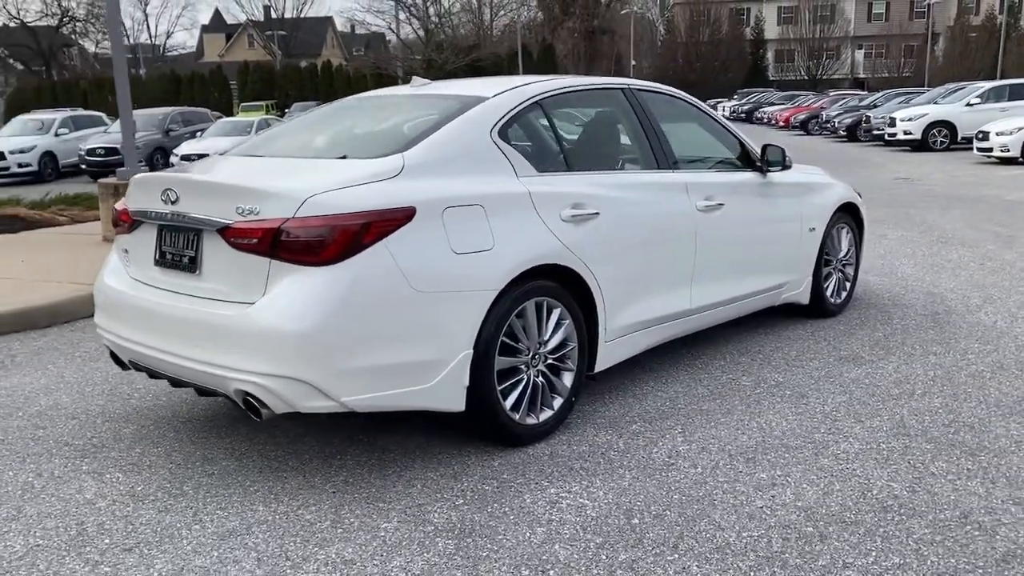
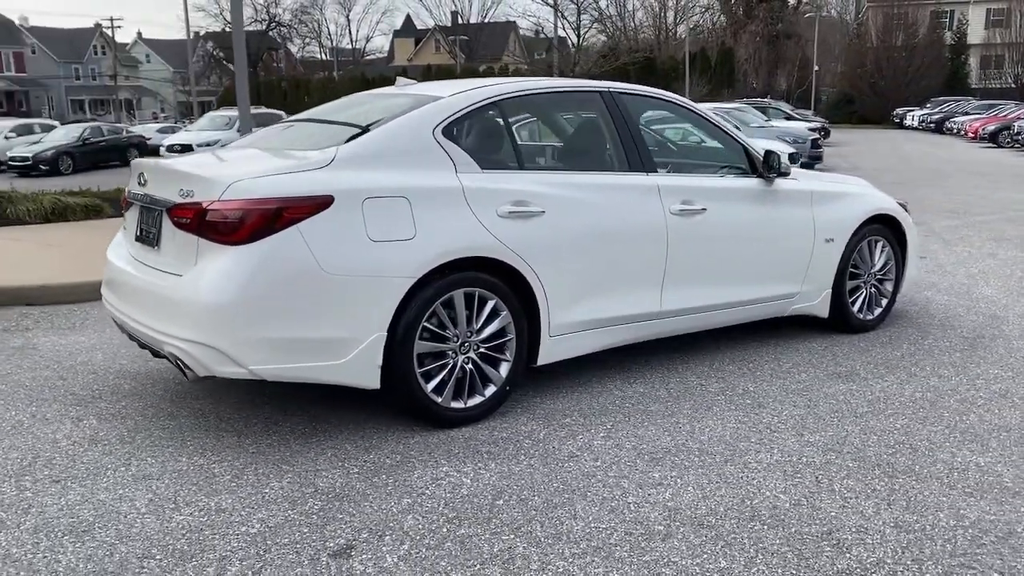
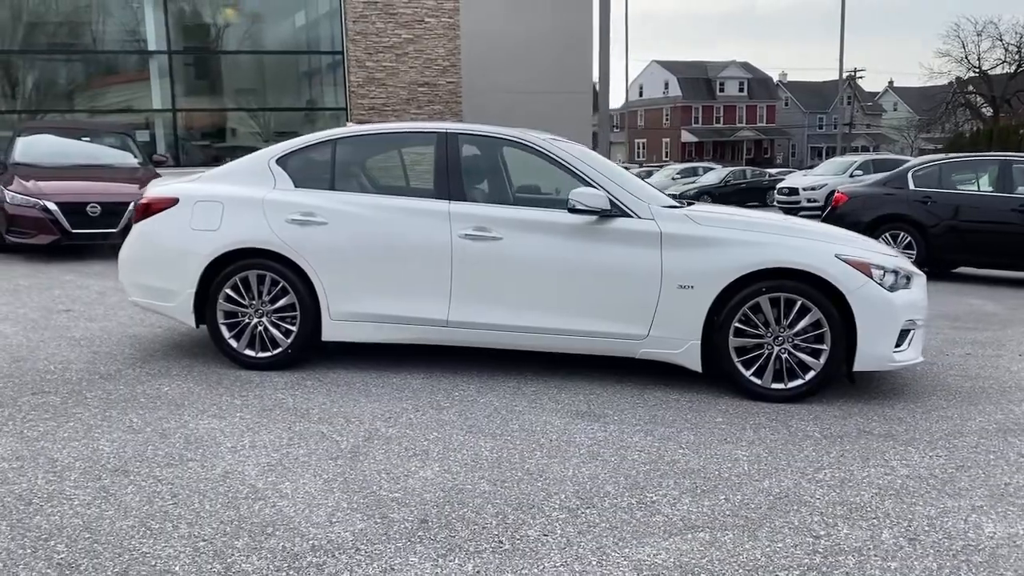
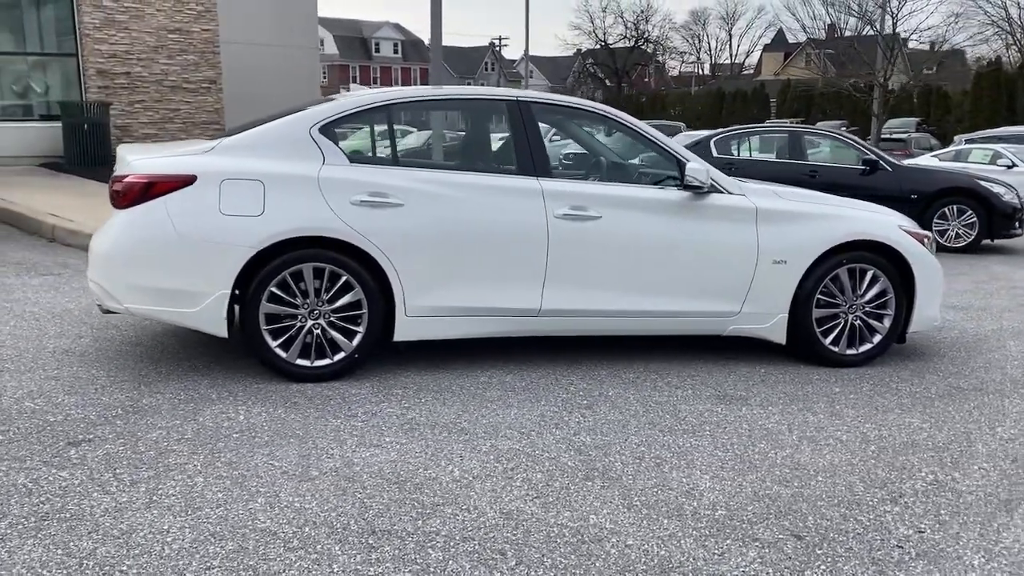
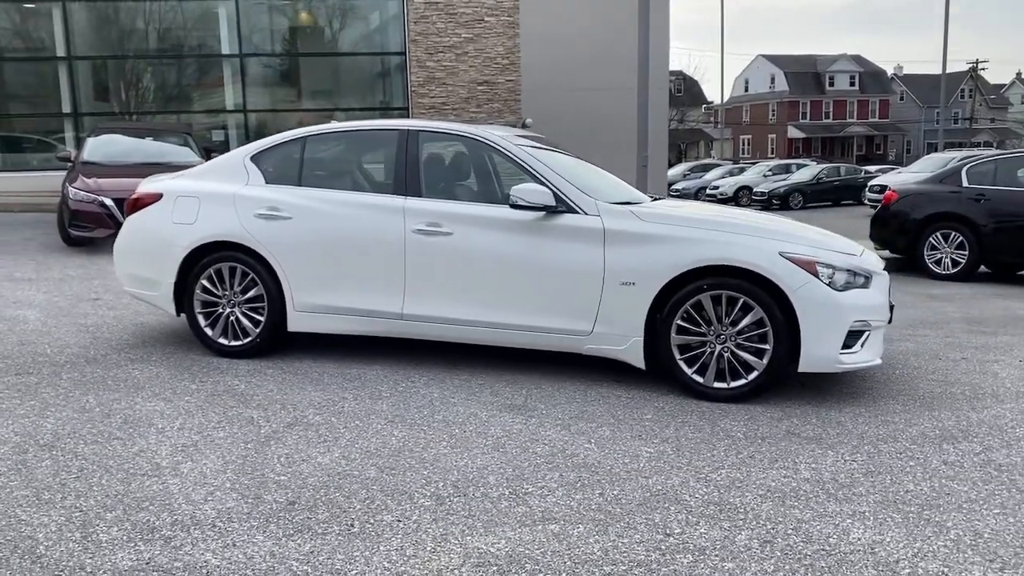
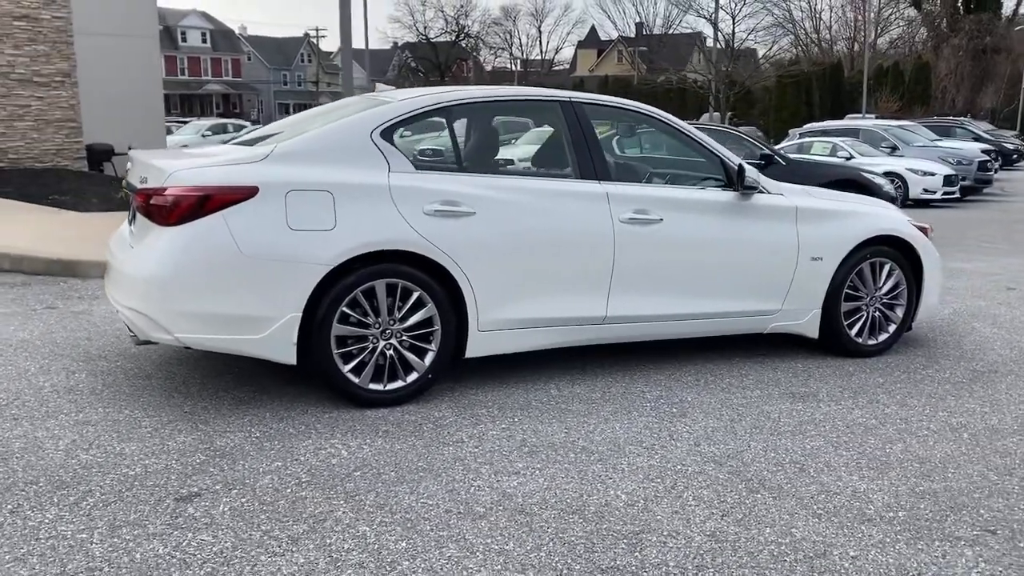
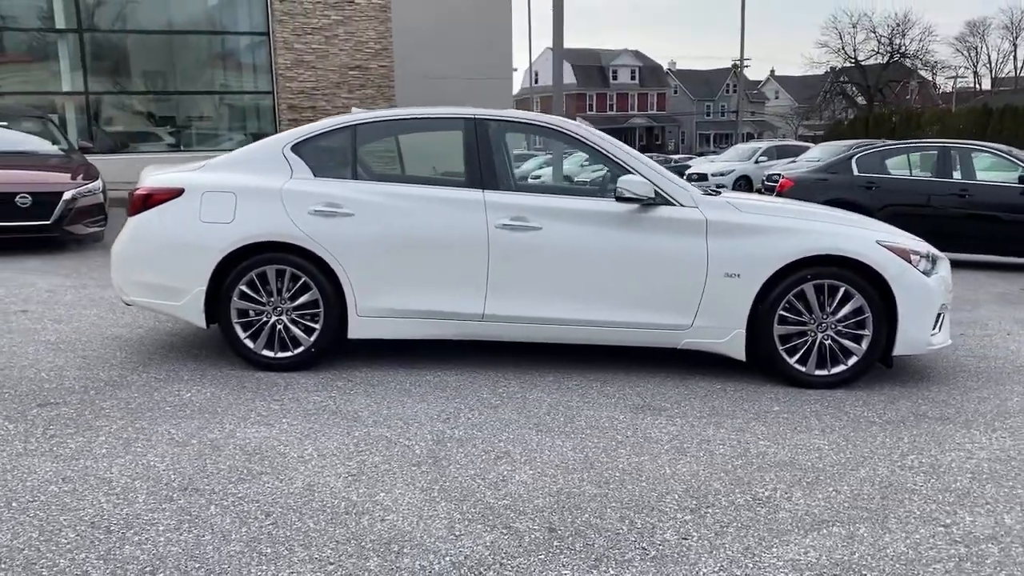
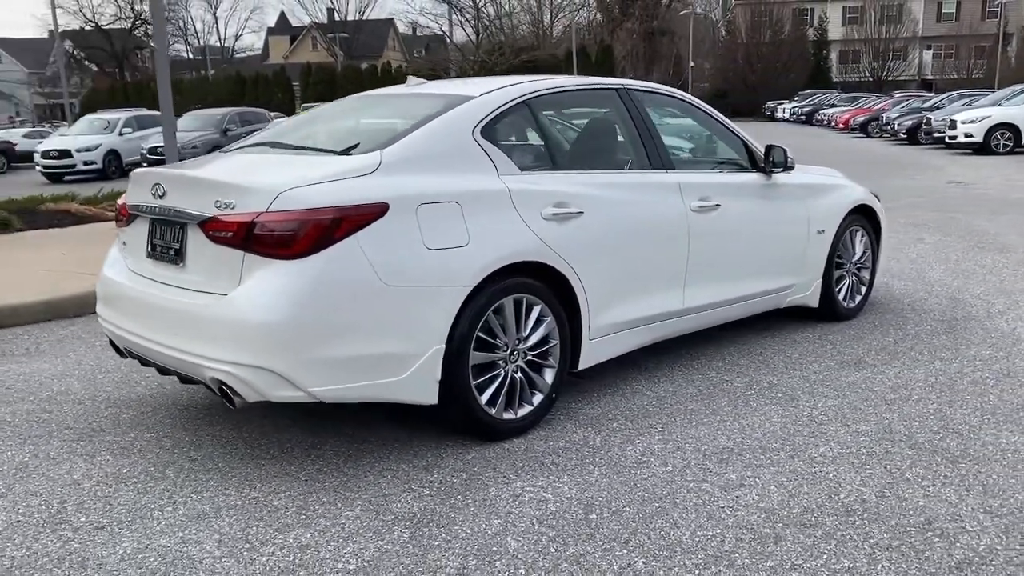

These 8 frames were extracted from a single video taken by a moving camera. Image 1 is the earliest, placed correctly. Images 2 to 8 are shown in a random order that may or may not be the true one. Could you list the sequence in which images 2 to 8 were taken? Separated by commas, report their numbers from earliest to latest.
8, 2, 6, 4, 7, 3, 5
